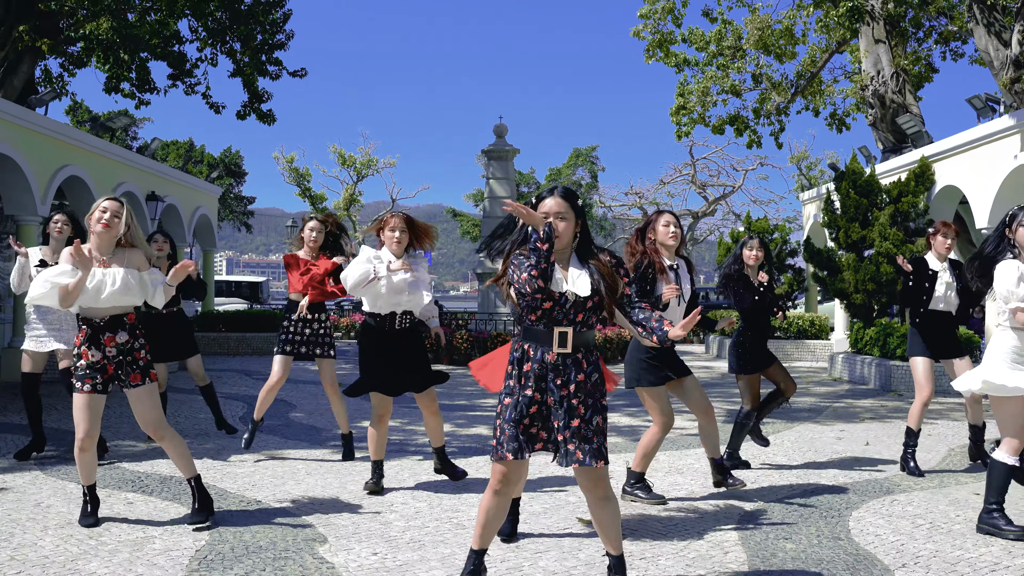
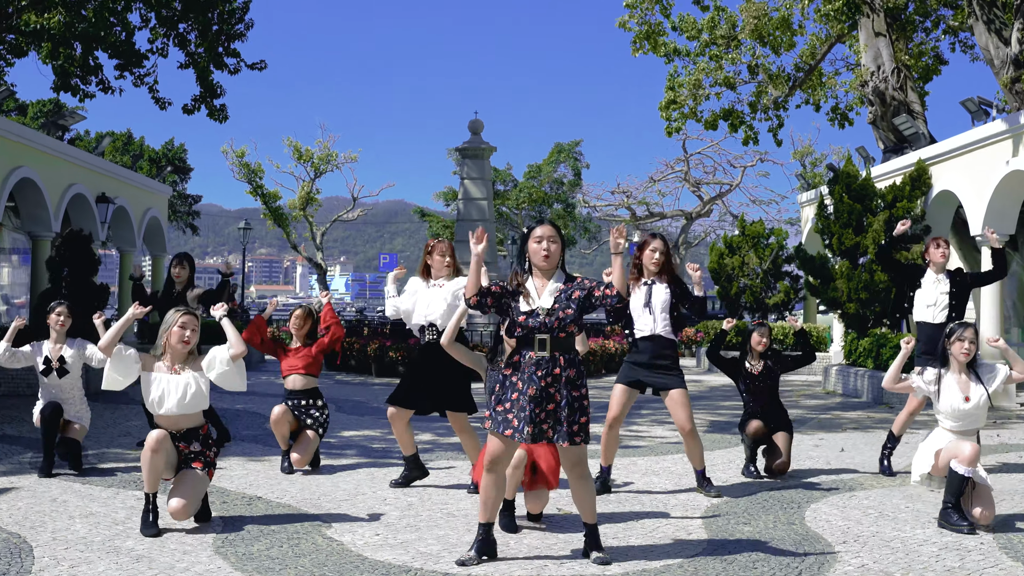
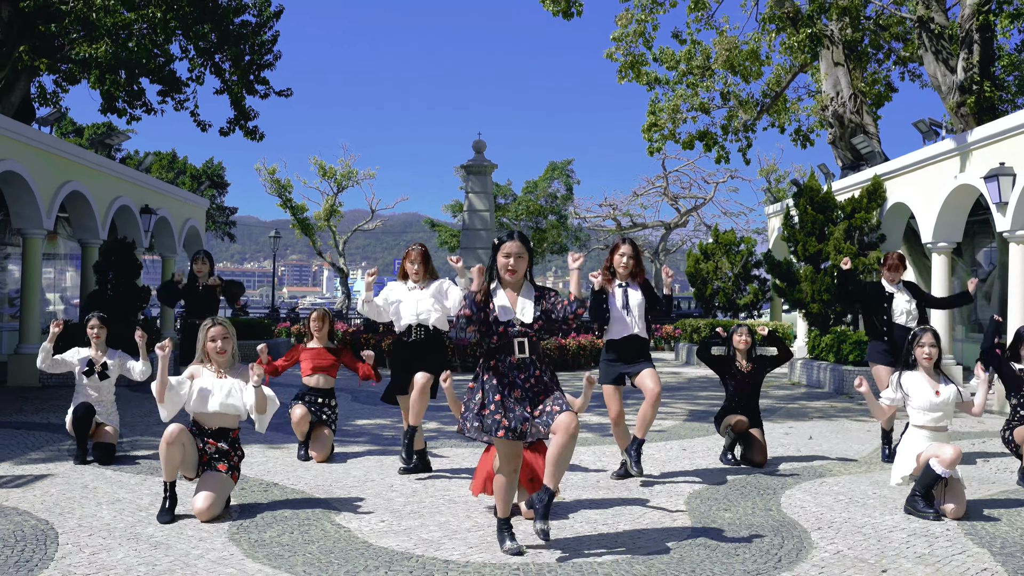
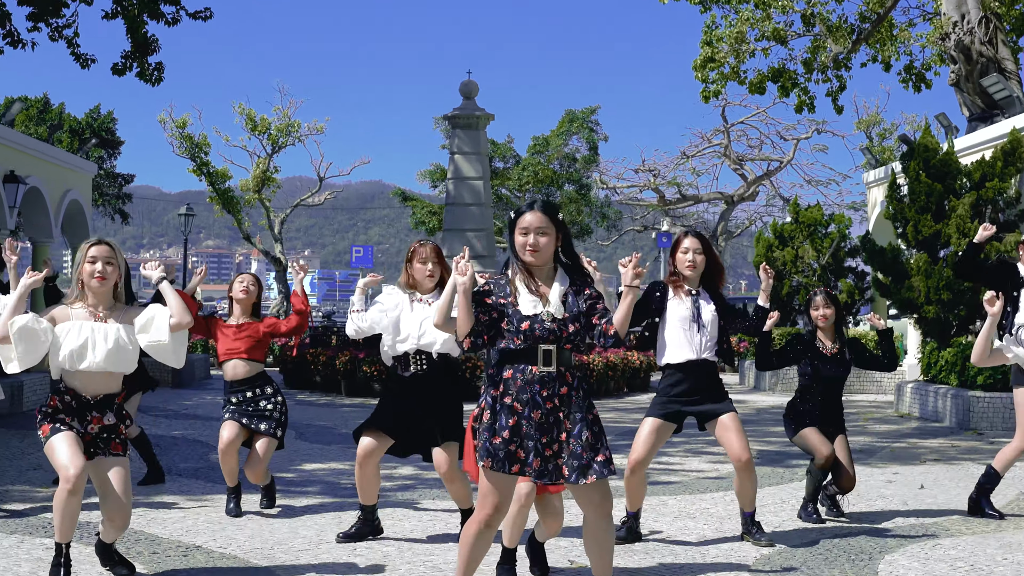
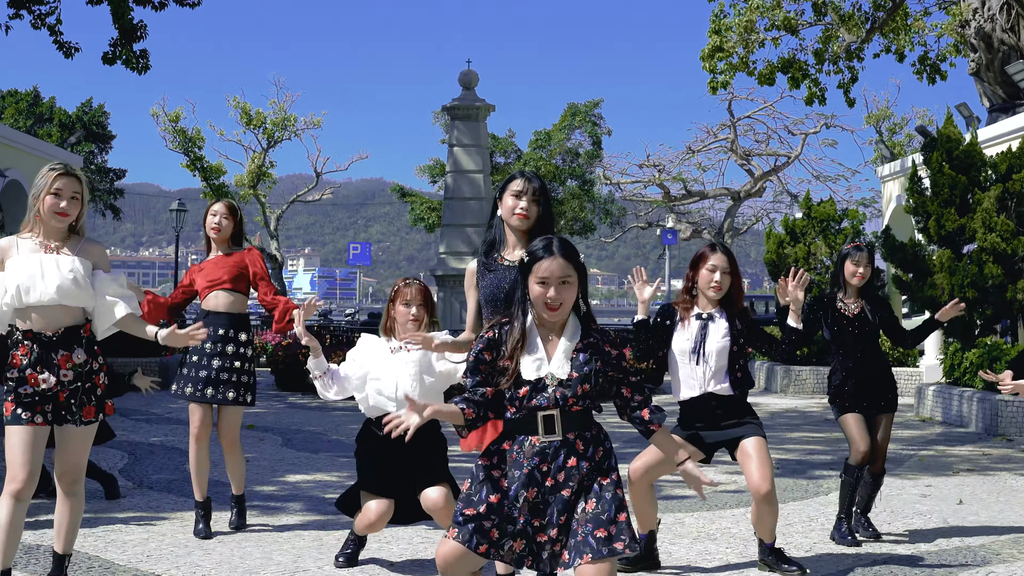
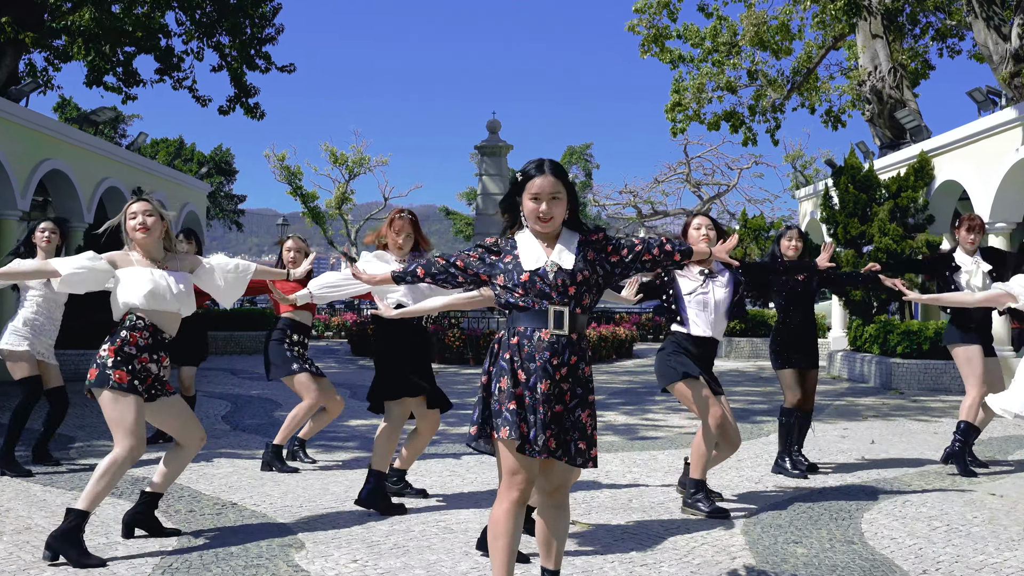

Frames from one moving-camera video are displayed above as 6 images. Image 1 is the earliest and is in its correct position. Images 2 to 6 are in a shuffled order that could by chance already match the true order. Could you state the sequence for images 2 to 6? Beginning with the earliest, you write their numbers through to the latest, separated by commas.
6, 3, 2, 4, 5
